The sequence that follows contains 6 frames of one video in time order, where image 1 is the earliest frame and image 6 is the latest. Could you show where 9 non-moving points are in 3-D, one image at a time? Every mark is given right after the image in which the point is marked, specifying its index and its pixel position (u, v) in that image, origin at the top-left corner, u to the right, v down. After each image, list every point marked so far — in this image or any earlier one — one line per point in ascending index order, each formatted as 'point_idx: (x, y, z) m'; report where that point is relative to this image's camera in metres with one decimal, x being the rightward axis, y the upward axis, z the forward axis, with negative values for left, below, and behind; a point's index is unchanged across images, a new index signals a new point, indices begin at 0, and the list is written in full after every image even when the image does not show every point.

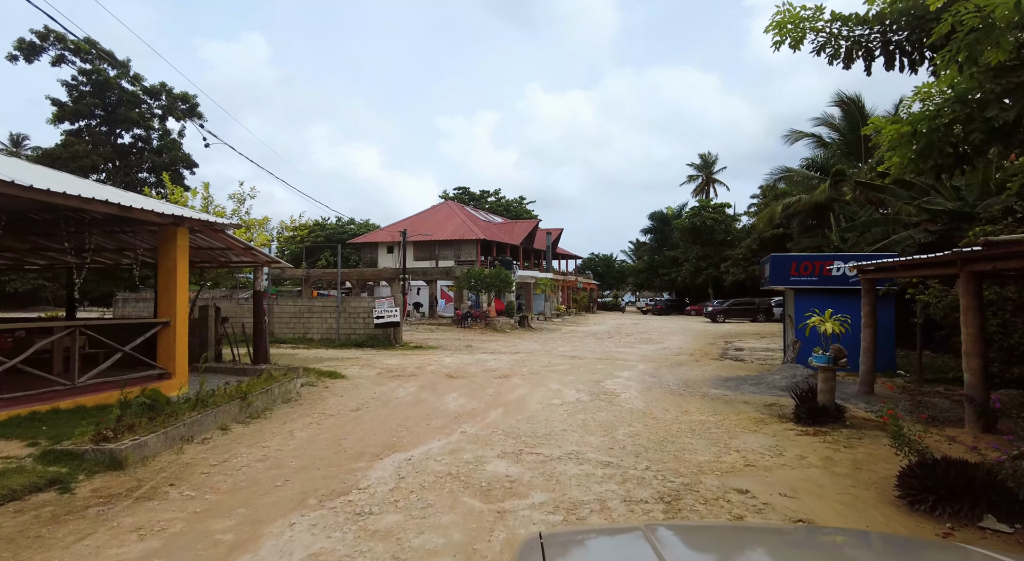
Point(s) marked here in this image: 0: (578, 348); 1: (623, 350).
0: (+2.2, -2.3, +18.8) m
1: (+3.7, -2.3, +18.1) m
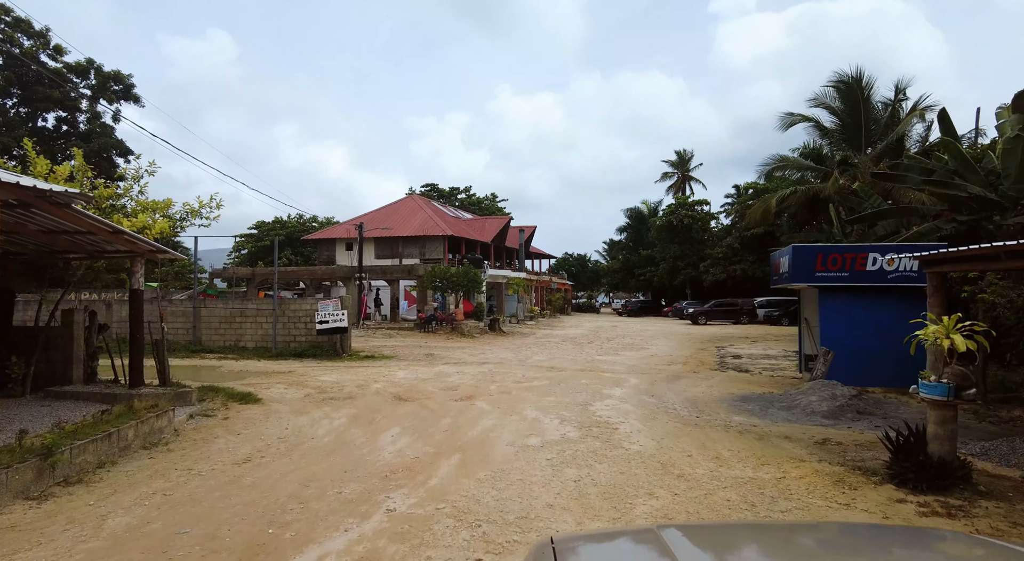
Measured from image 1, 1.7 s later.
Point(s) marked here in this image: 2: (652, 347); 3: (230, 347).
0: (+1.2, -2.3, +16.4) m
1: (+2.8, -2.3, +15.8) m
2: (+5.0, -2.4, +19.7) m
3: (-9.0, -2.1, +17.5) m
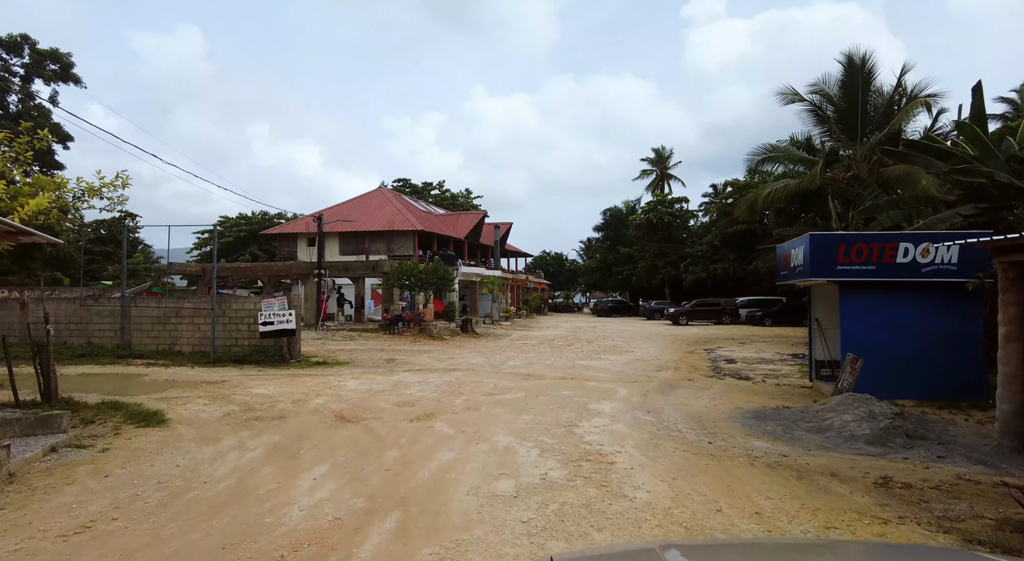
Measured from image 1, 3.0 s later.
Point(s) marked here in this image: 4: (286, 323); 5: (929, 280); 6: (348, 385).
0: (+0.5, -2.2, +14.7) m
1: (+2.0, -2.2, +14.2) m
2: (+4.1, -2.3, +18.2) m
3: (-9.8, -2.0, +15.3) m
4: (-6.0, -1.1, +14.5) m
5: (+6.4, 0.0, +8.3) m
6: (-3.2, -2.1, +10.8) m
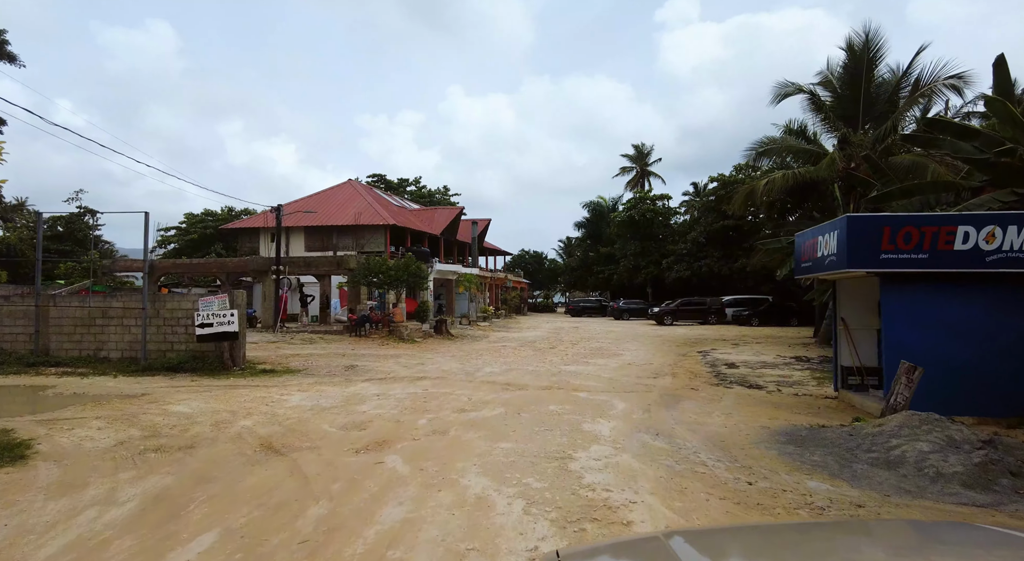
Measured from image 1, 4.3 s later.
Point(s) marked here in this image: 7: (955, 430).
0: (-0.1, -2.1, +13.1) m
1: (+1.5, -2.1, +12.6) m
2: (+3.5, -2.2, +16.7) m
3: (-10.4, -1.9, +13.3) m
4: (-6.6, -1.0, +12.6) m
5: (+6.1, +0.1, +6.9) m
6: (-3.6, -2.0, +9.0) m
7: (+4.4, -1.5, +5.4) m
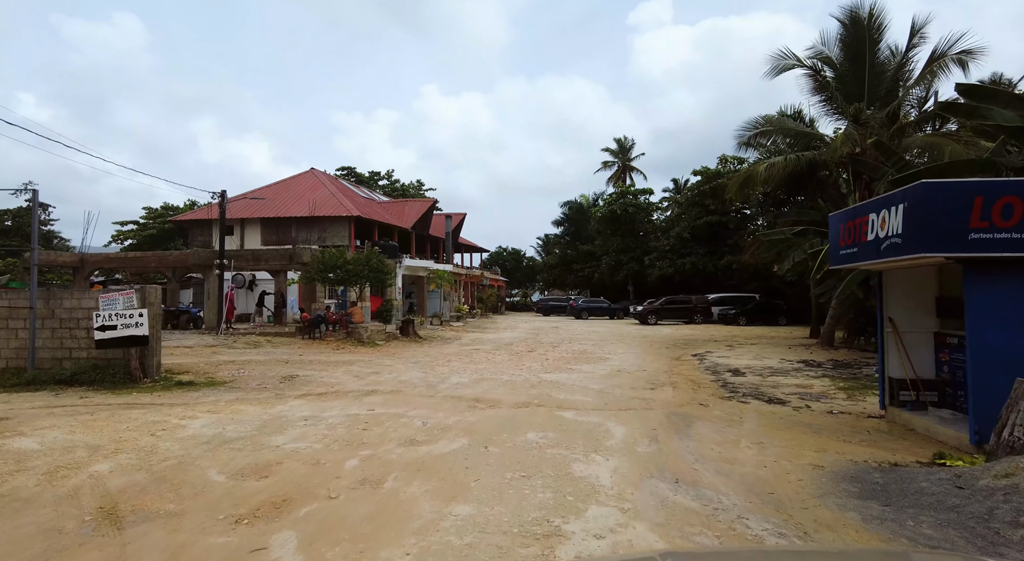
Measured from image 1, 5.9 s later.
0: (-0.7, -1.9, +11.1) m
1: (+0.9, -1.9, +10.6) m
2: (+2.7, -2.1, +14.8) m
3: (-10.9, -1.7, +10.9) m
4: (-7.1, -0.9, +10.3) m
5: (+5.7, +0.2, +5.1) m
6: (-4.1, -1.8, +6.9) m
7: (+4.1, -1.3, +3.6) m
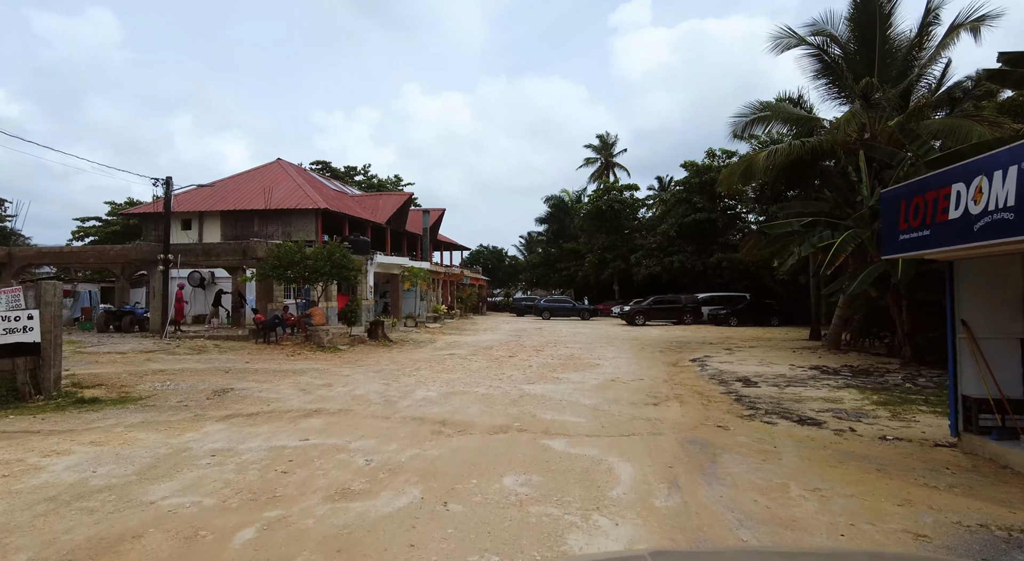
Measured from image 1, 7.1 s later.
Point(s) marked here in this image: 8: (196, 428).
0: (-1.0, -1.9, +9.4) m
1: (+0.5, -1.9, +9.0) m
2: (+2.2, -2.0, +13.2) m
3: (-11.3, -1.6, +8.8) m
4: (-7.5, -0.8, +8.4) m
5: (+5.5, +0.3, +3.6) m
6: (-4.3, -1.8, +5.1) m
7: (+3.9, -1.3, +2.0) m
8: (-4.0, -1.8, +7.0) m
